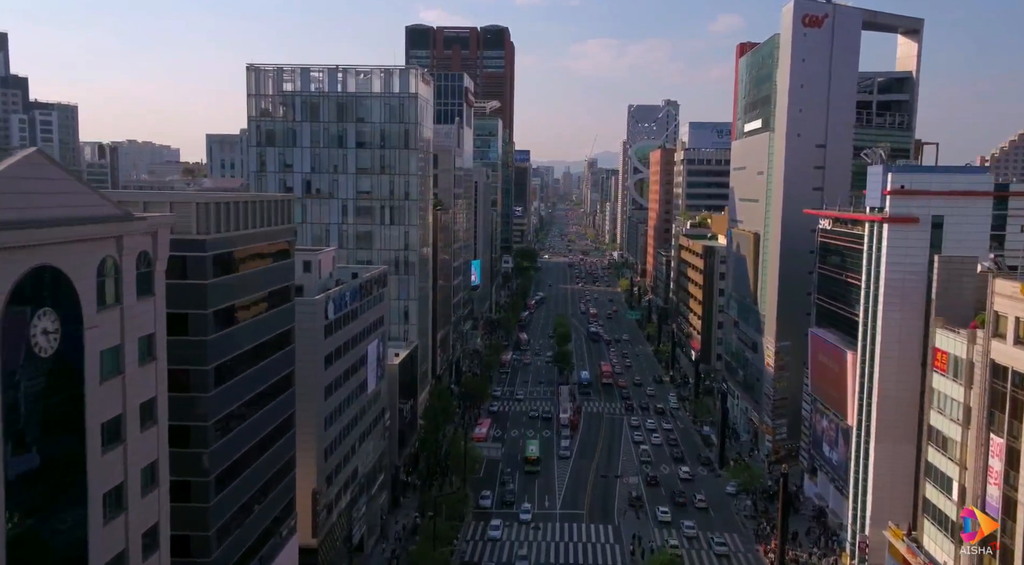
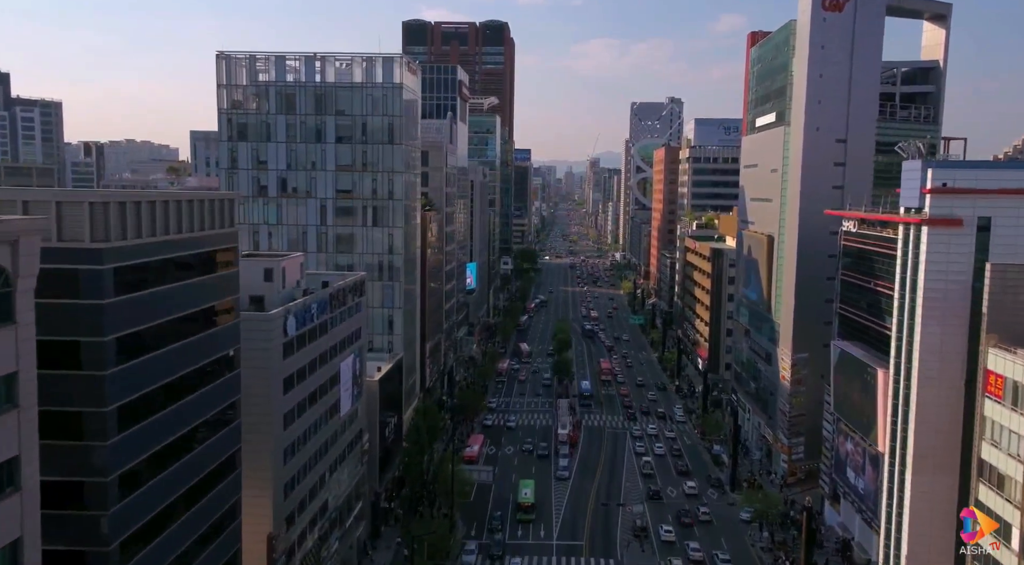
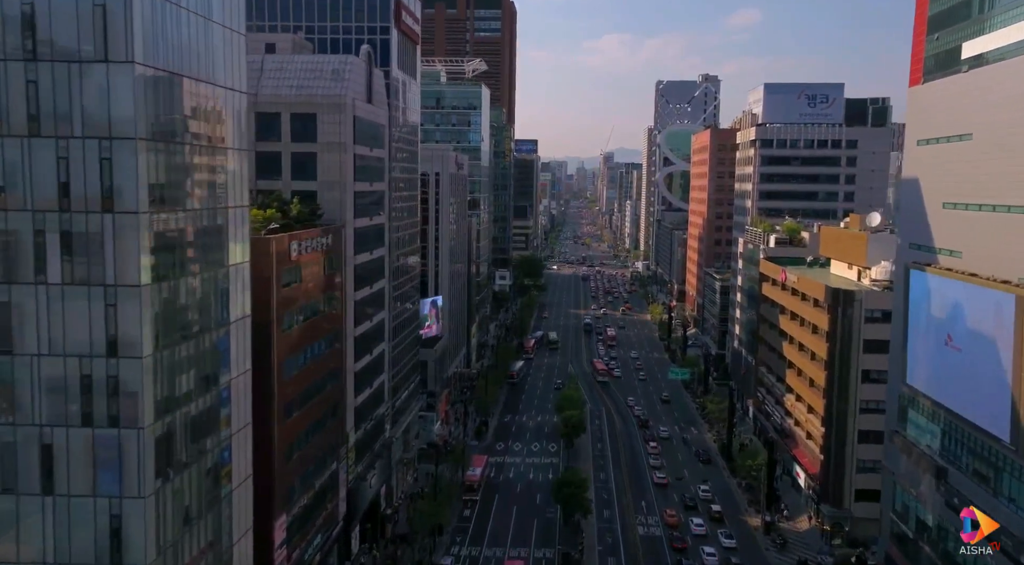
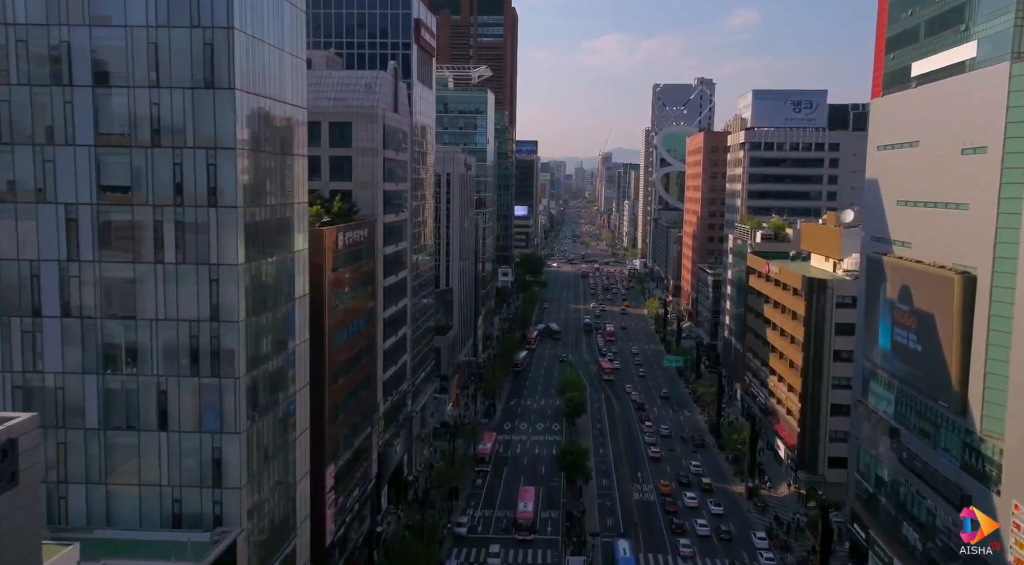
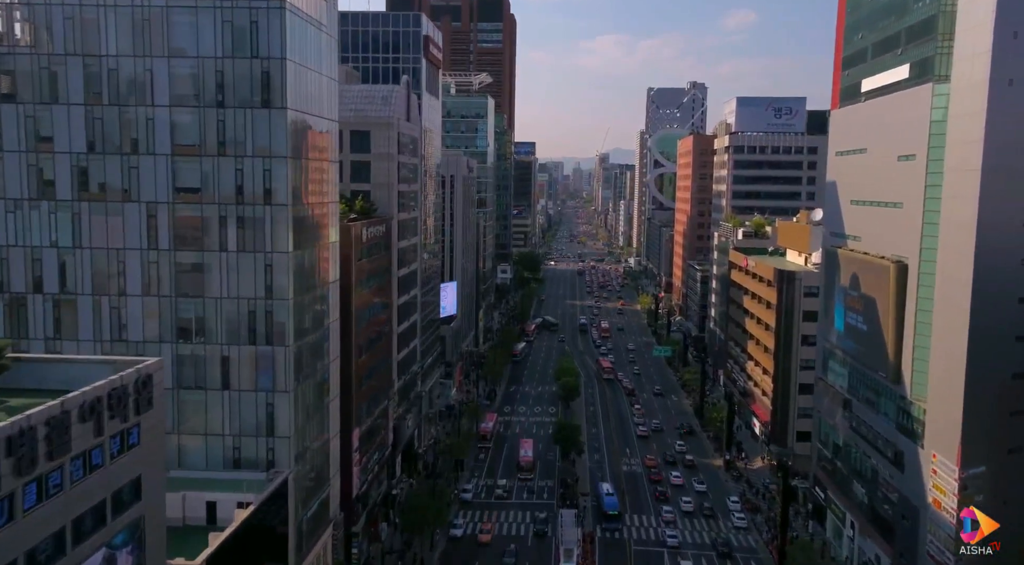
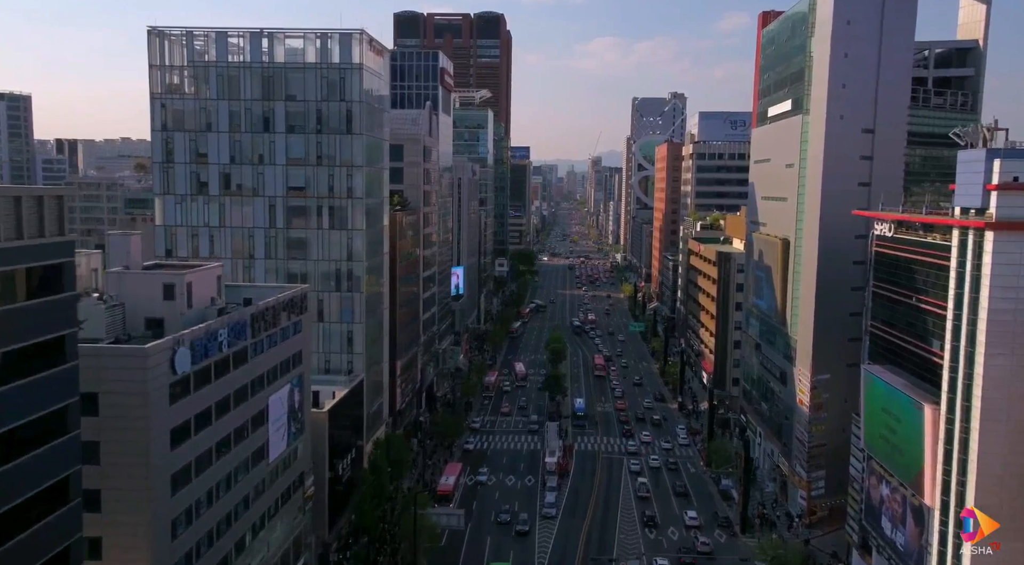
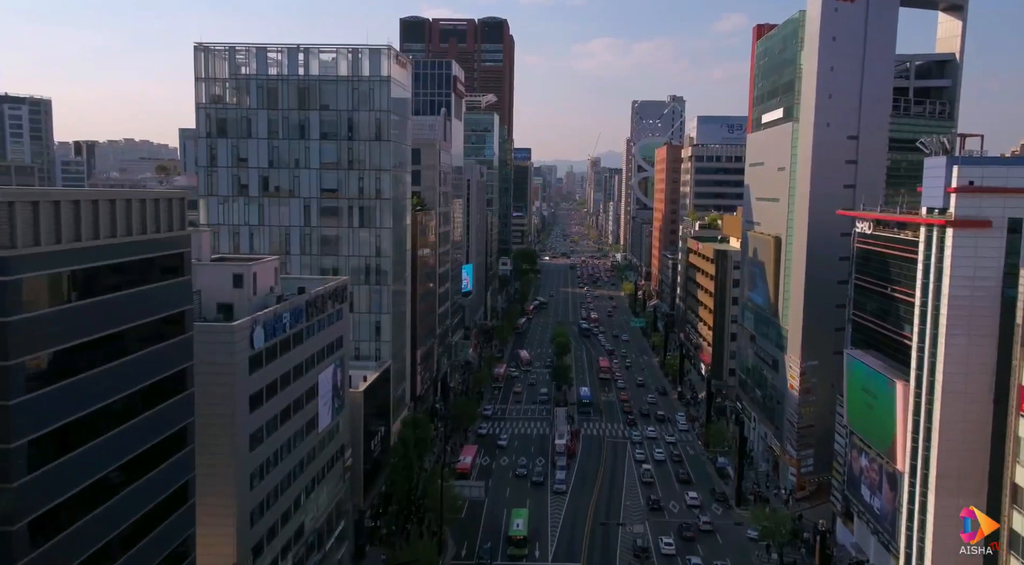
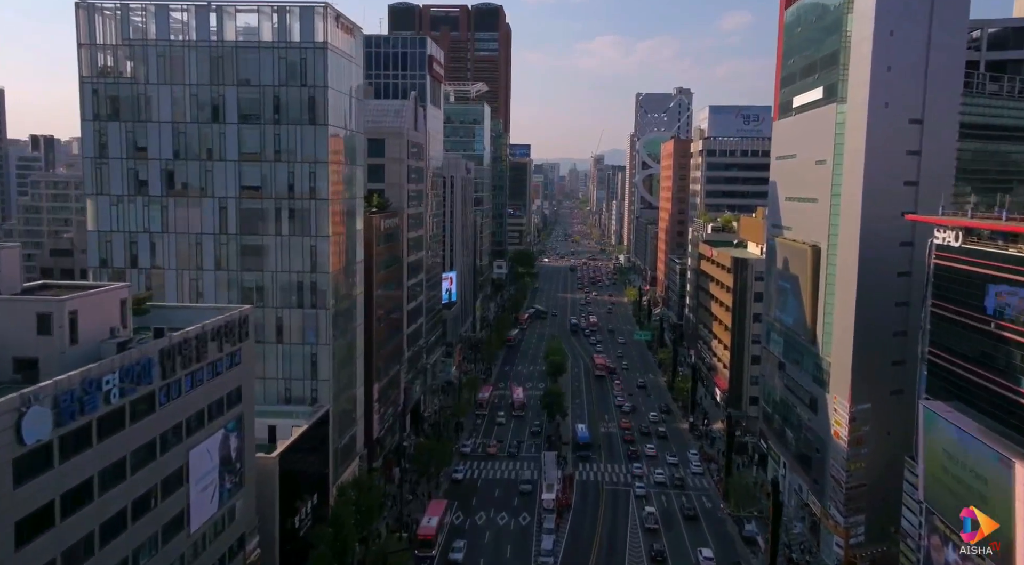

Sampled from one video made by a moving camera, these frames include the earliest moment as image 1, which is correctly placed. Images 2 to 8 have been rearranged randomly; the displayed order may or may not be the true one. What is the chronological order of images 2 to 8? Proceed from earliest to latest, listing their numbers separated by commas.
2, 7, 6, 8, 5, 4, 3
